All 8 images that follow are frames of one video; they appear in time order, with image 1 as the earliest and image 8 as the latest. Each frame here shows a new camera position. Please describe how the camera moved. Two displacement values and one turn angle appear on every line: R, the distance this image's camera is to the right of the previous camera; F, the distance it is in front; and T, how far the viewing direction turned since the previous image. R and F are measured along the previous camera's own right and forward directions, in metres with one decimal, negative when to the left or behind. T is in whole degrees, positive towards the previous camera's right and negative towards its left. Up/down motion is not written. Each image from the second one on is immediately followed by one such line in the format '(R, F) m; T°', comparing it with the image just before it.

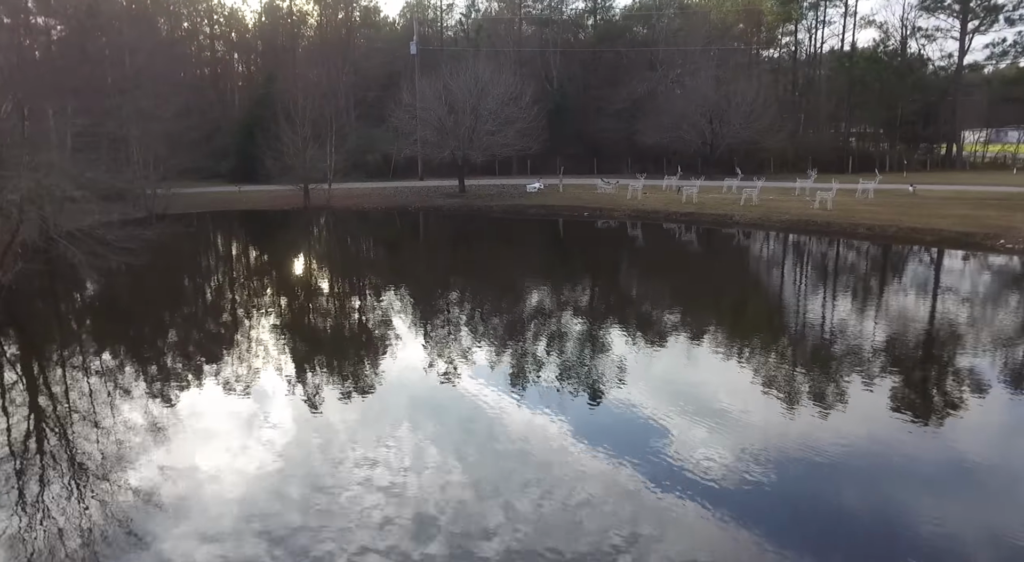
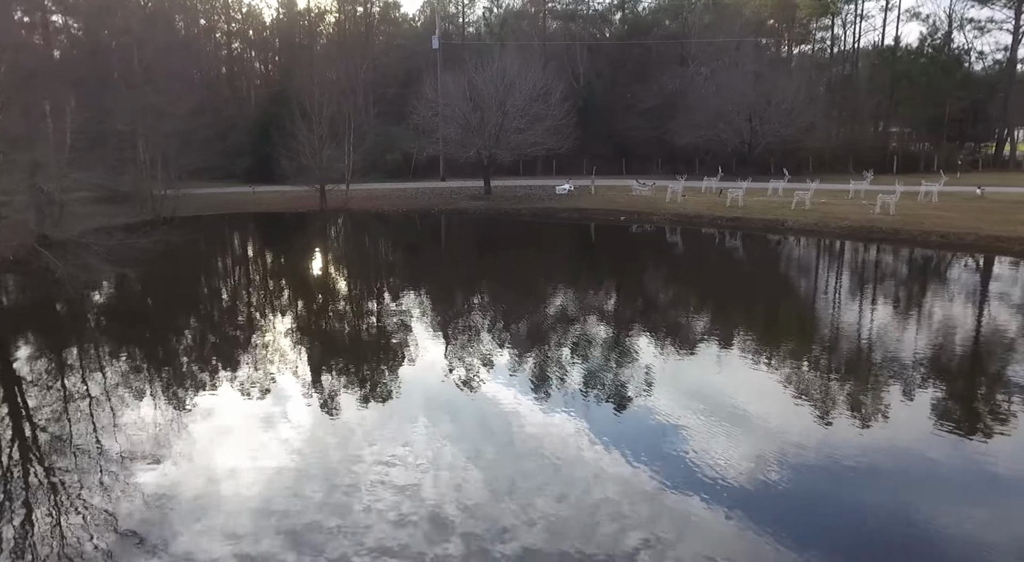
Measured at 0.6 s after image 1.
(-0.1, +0.3) m; -1°
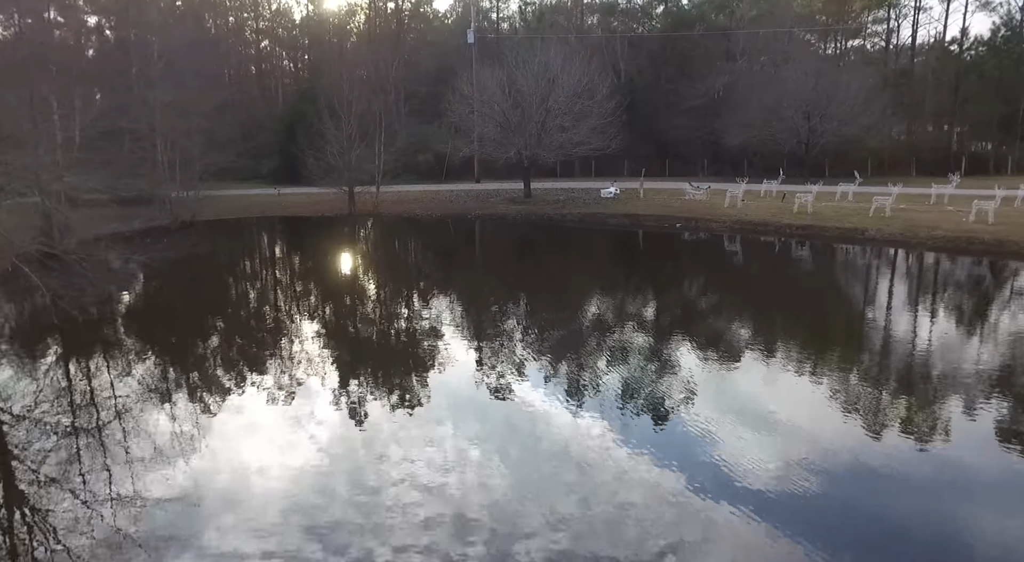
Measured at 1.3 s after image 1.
(-0.1, +0.4) m; -2°
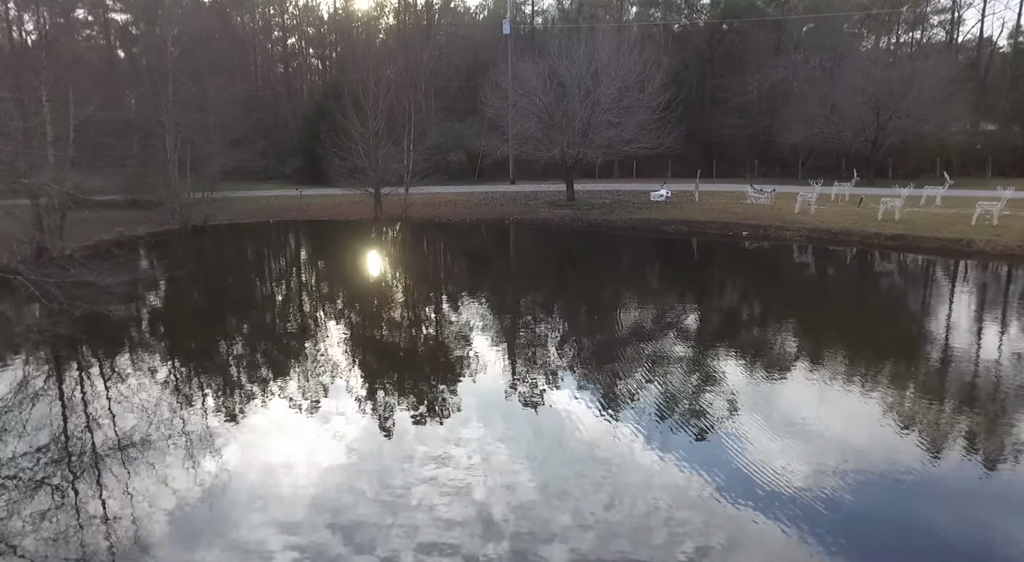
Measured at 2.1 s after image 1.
(-0.1, +0.4) m; -2°
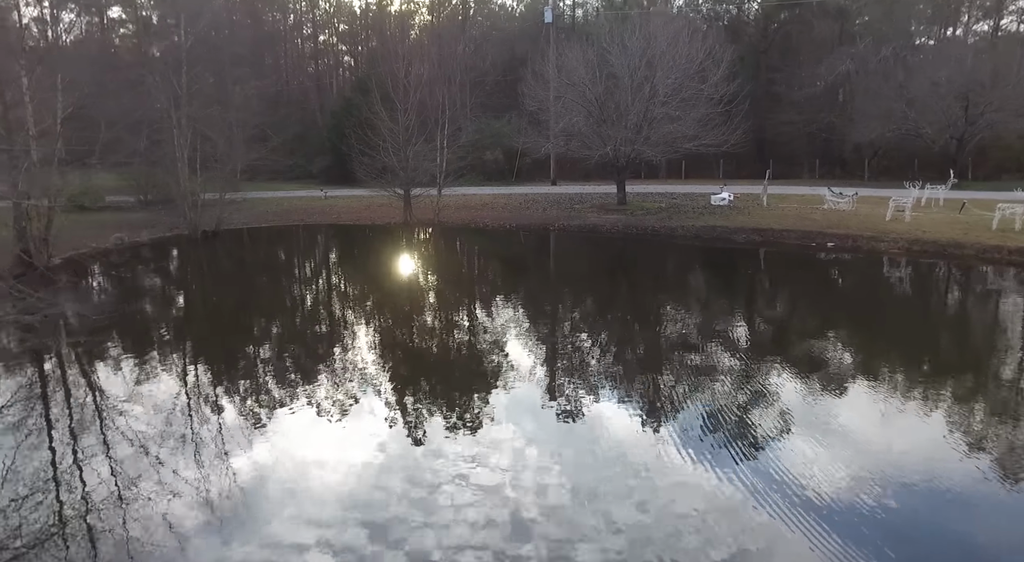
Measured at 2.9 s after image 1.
(-0.1, +0.4) m; -3°
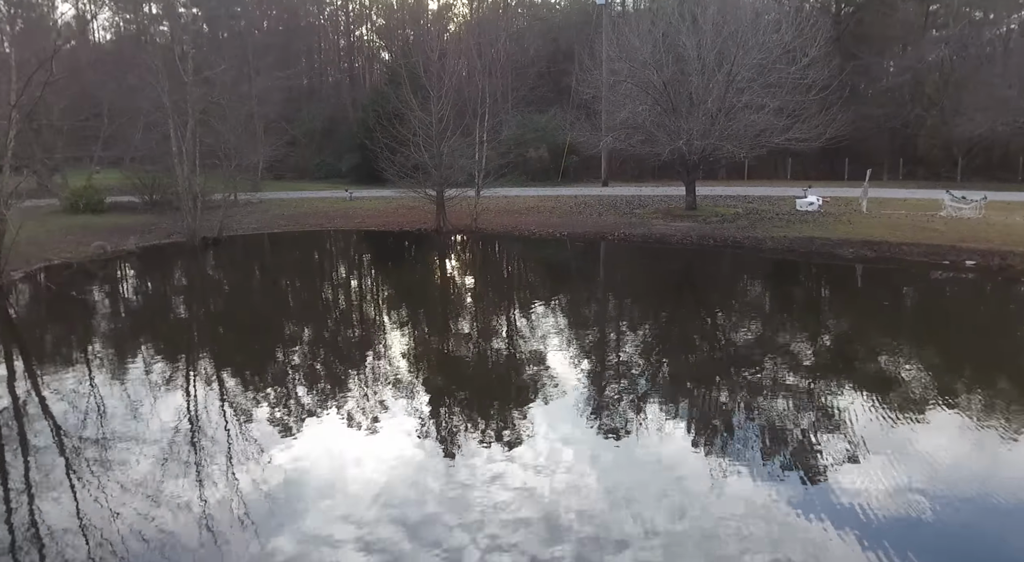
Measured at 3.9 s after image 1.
(-0.1, +0.5) m; -3°
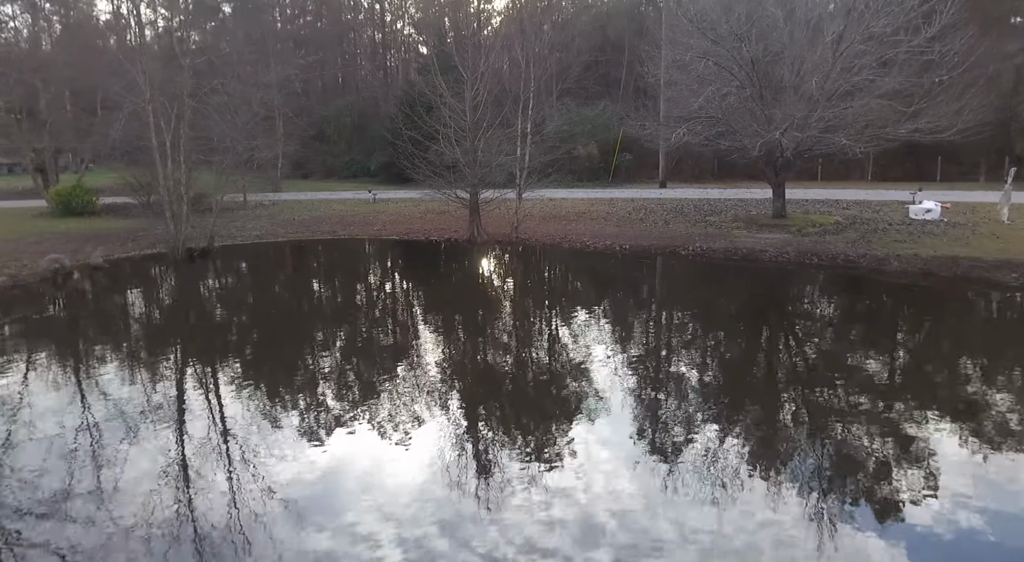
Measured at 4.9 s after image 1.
(0.0, +0.5) m; -3°
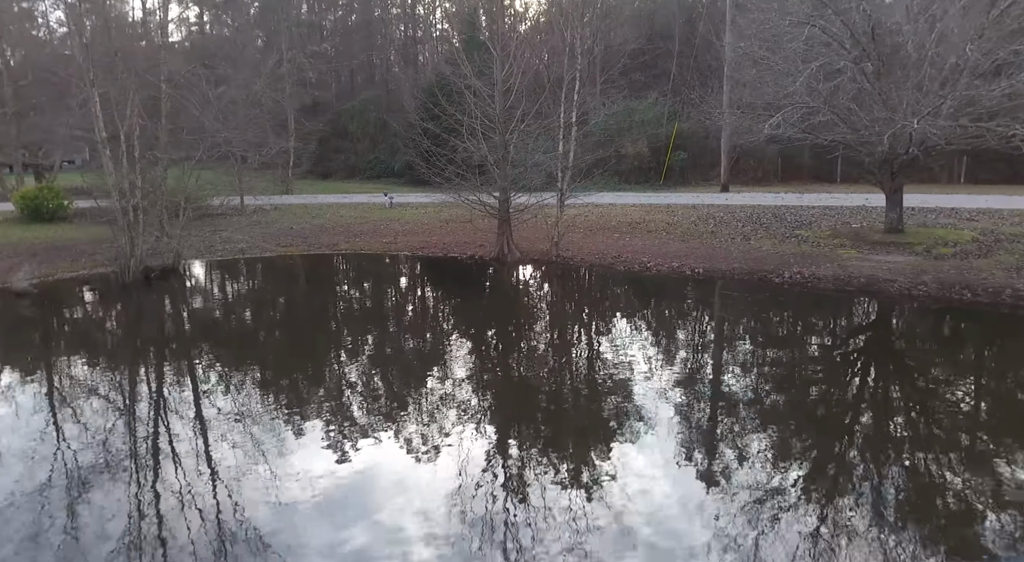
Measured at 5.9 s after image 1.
(0.0, +0.5) m; -3°
